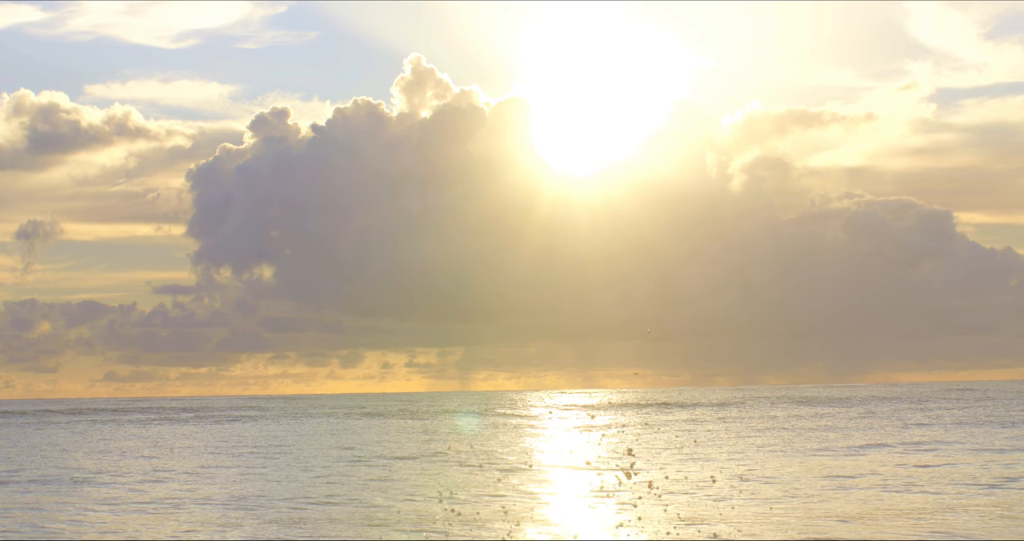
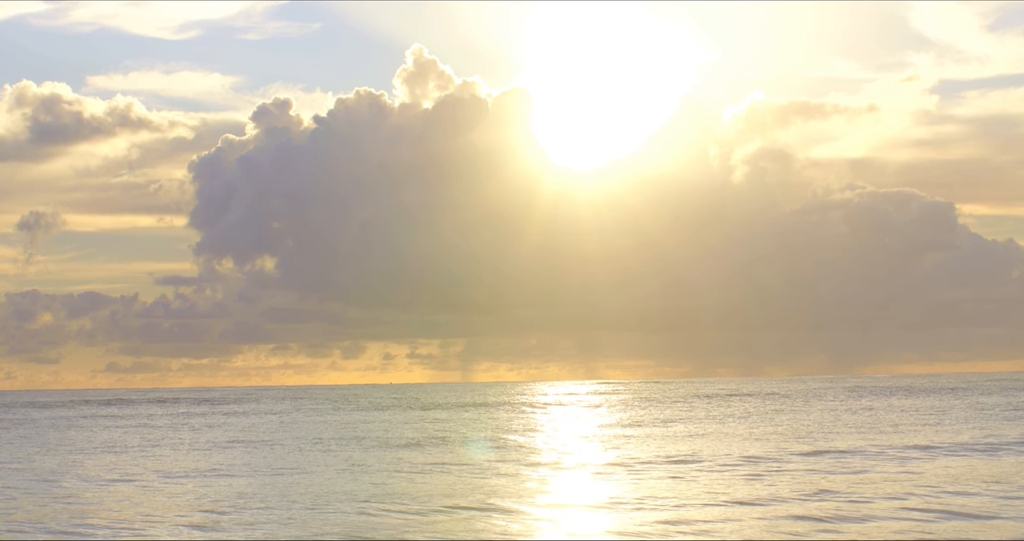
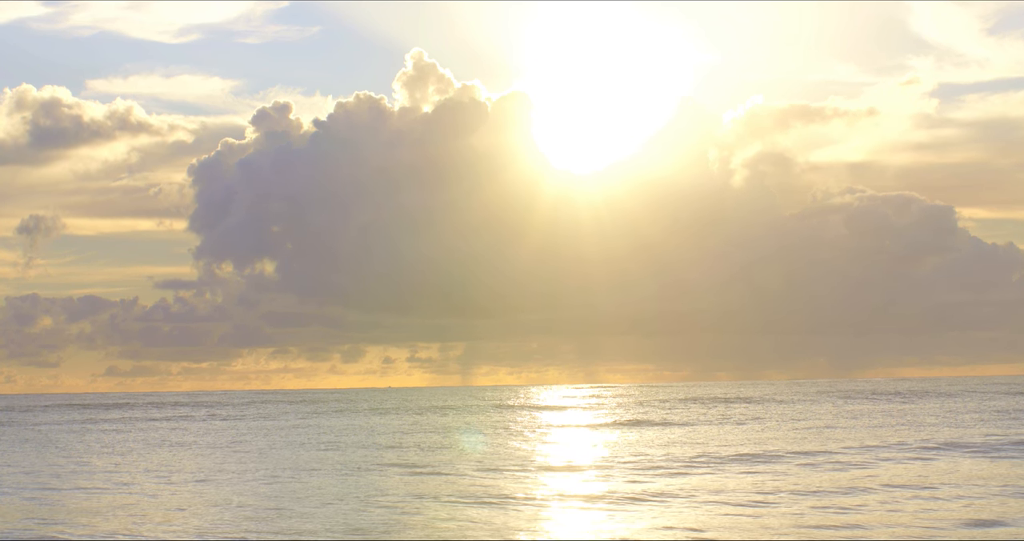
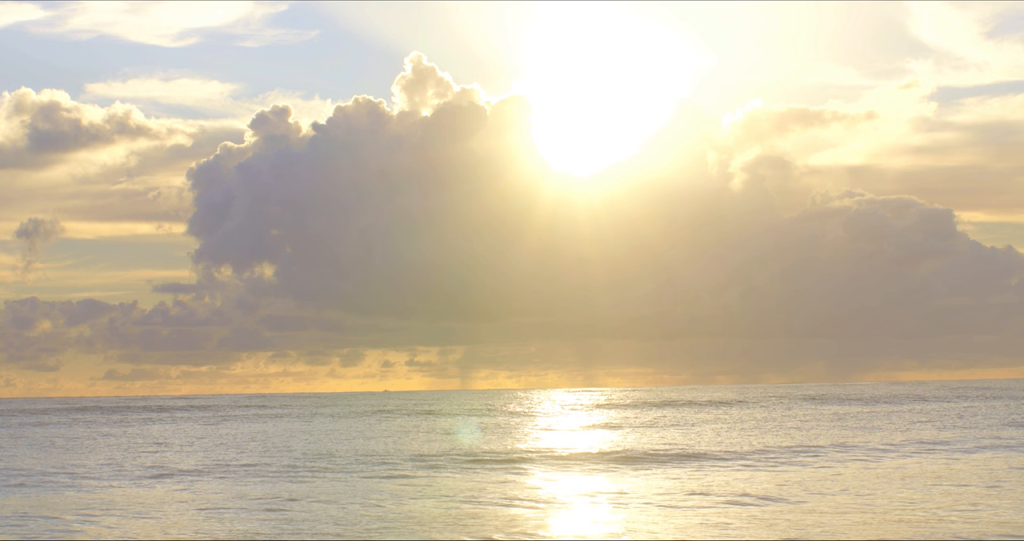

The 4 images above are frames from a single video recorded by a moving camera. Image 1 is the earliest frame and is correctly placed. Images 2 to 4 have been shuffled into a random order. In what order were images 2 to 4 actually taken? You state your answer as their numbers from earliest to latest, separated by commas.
4, 3, 2
